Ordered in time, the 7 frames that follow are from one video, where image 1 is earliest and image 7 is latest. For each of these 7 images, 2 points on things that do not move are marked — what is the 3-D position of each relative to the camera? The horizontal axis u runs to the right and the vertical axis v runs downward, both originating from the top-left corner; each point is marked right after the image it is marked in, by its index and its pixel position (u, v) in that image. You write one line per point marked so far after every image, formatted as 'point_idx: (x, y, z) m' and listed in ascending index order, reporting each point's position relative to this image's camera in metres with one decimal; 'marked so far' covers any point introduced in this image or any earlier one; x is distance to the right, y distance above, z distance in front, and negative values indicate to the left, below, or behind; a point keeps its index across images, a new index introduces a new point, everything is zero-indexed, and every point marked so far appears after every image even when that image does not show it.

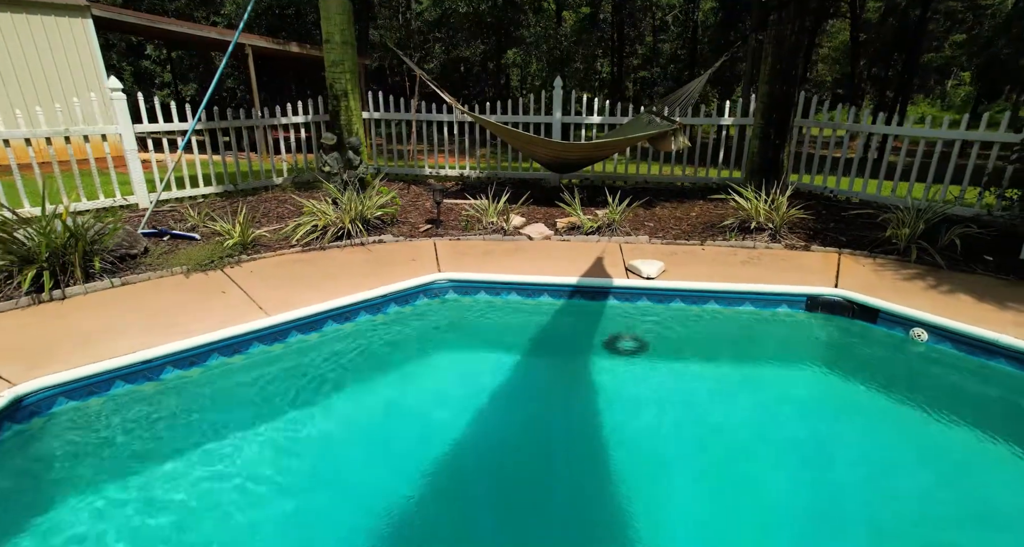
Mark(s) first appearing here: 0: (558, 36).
0: (+1.1, +6.2, +14.2) m
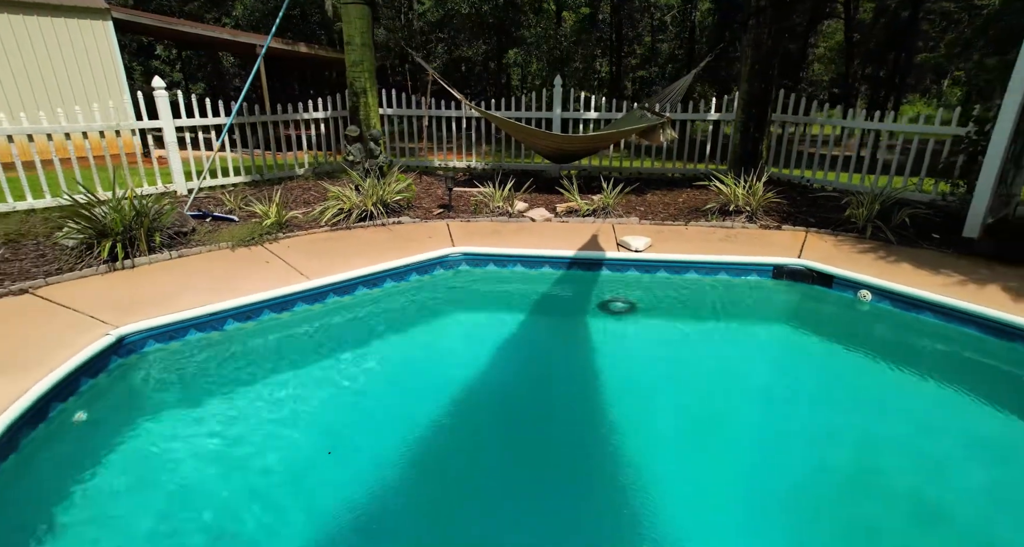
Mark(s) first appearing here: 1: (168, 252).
0: (+1.2, +6.4, +14.9) m
1: (-3.2, +0.2, +5.1) m
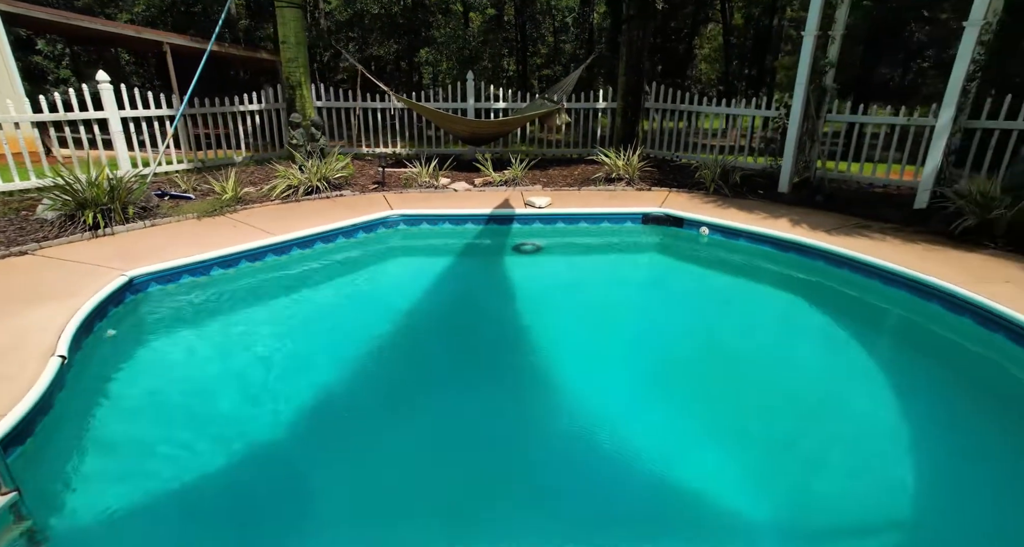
0: (-1.4, +7.0, +16.2) m
1: (-4.0, +0.6, +5.9) m
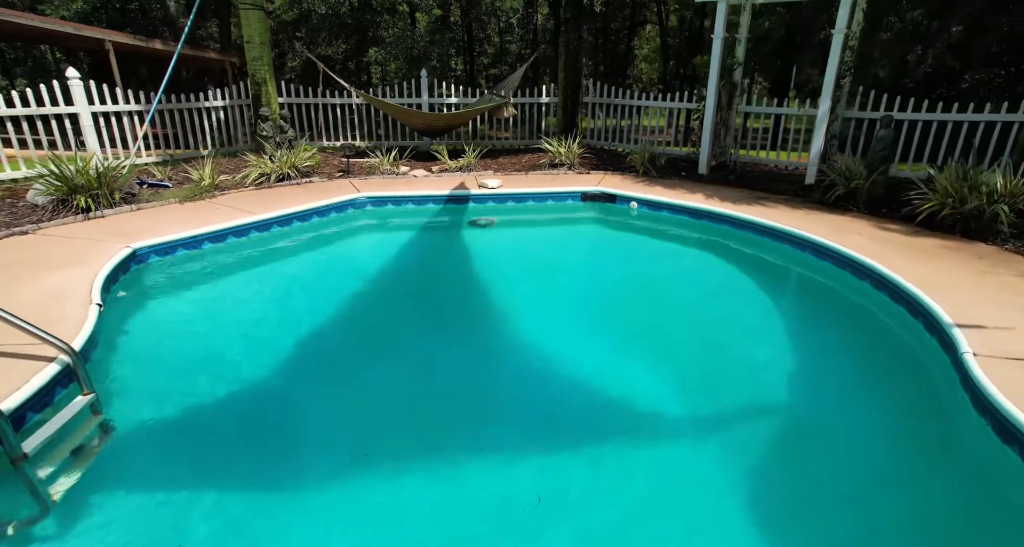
0: (-3.0, +7.3, +16.9) m
1: (-4.5, +0.8, +6.4) m
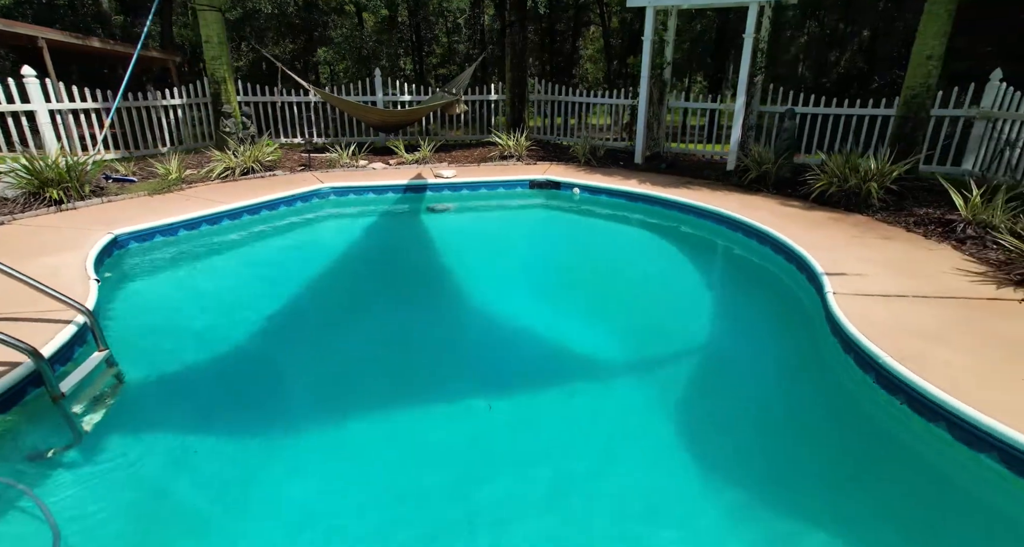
0: (-4.7, +7.4, +17.2) m
1: (-5.1, +0.9, +6.7) m
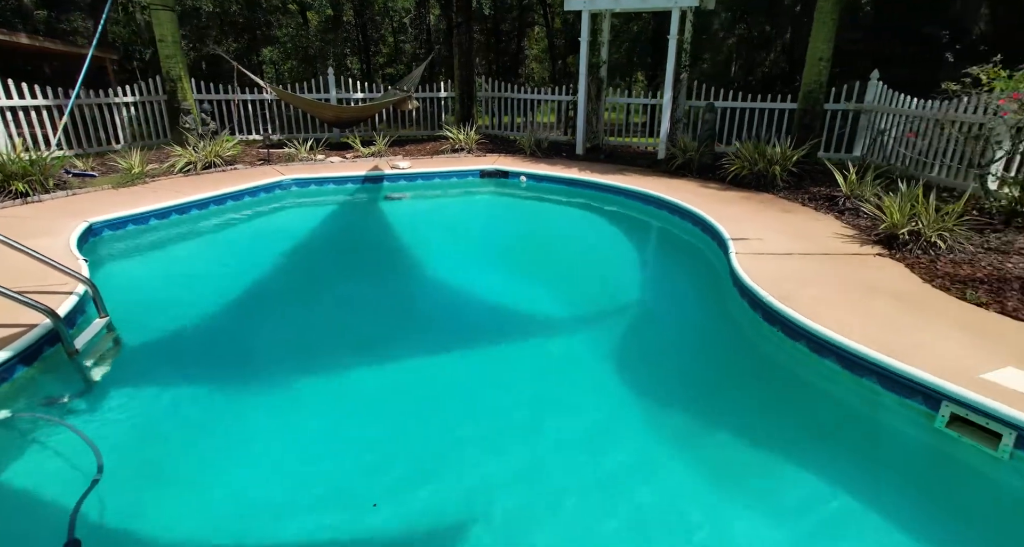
0: (-6.4, +7.6, +17.5) m
1: (-5.7, +1.0, +6.9) m
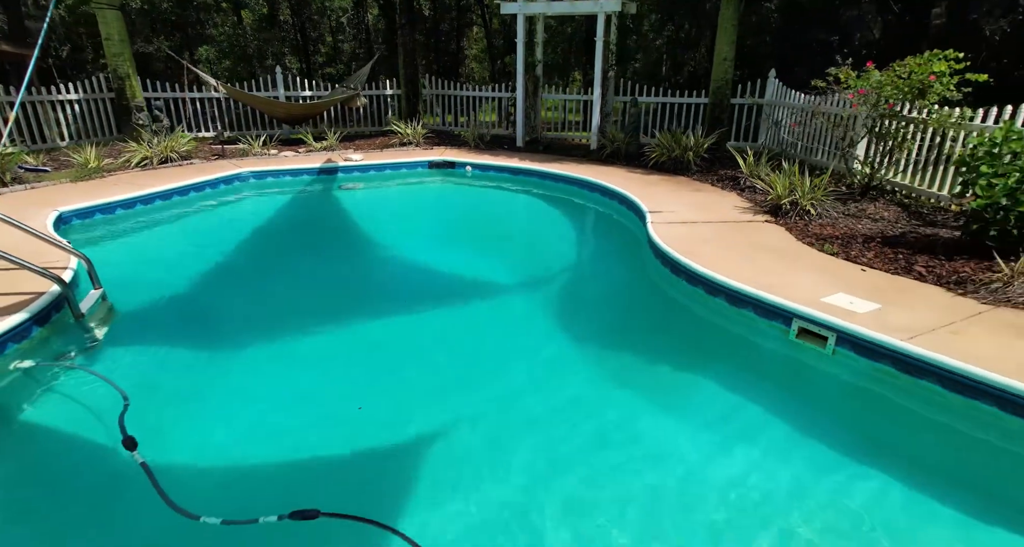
0: (-8.3, +7.6, +17.5) m
1: (-6.4, +1.1, +7.1) m
